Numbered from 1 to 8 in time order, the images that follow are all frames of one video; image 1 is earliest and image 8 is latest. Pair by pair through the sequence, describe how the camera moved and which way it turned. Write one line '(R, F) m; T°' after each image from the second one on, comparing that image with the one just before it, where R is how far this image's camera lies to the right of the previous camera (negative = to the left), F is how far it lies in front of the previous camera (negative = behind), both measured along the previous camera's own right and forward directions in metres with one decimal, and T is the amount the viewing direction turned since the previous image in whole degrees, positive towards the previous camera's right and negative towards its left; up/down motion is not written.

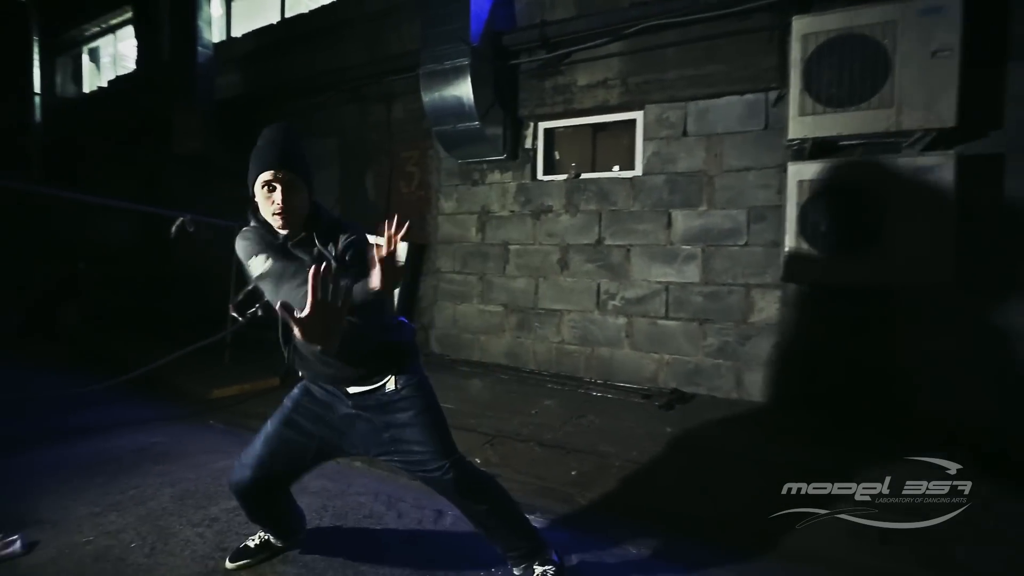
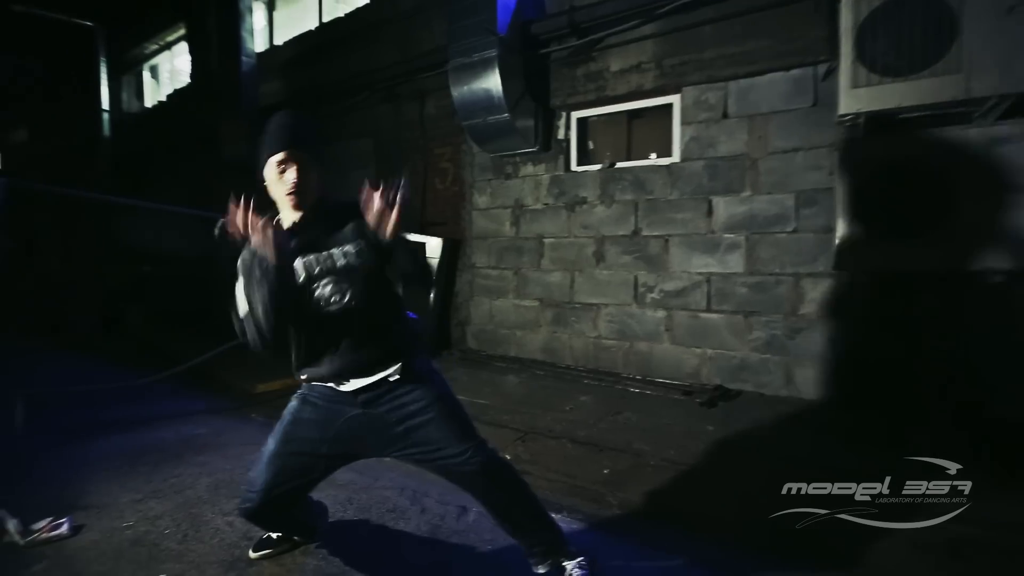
(+0.1, +0.1) m; -5°
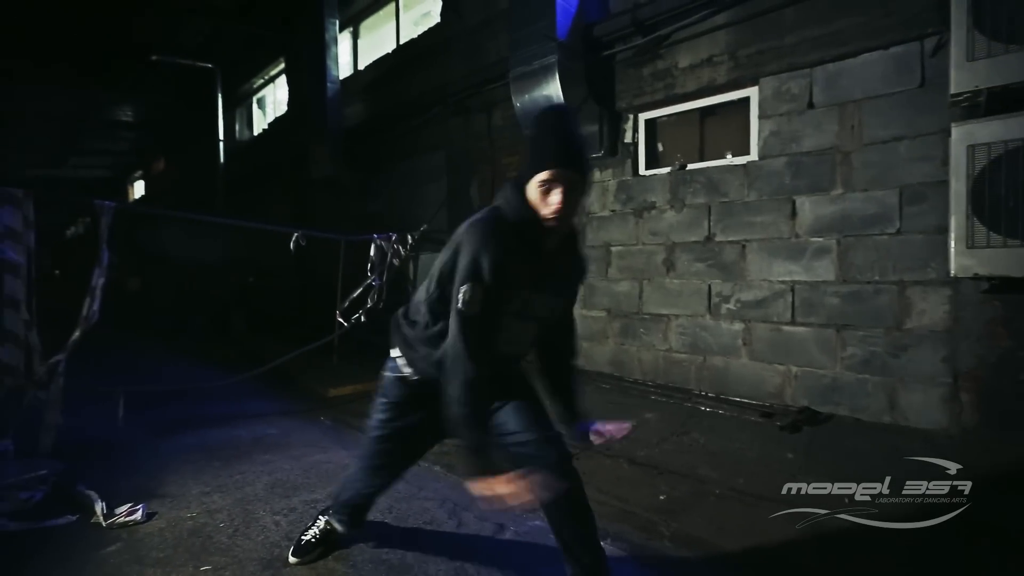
(+0.2, +0.1) m; -10°
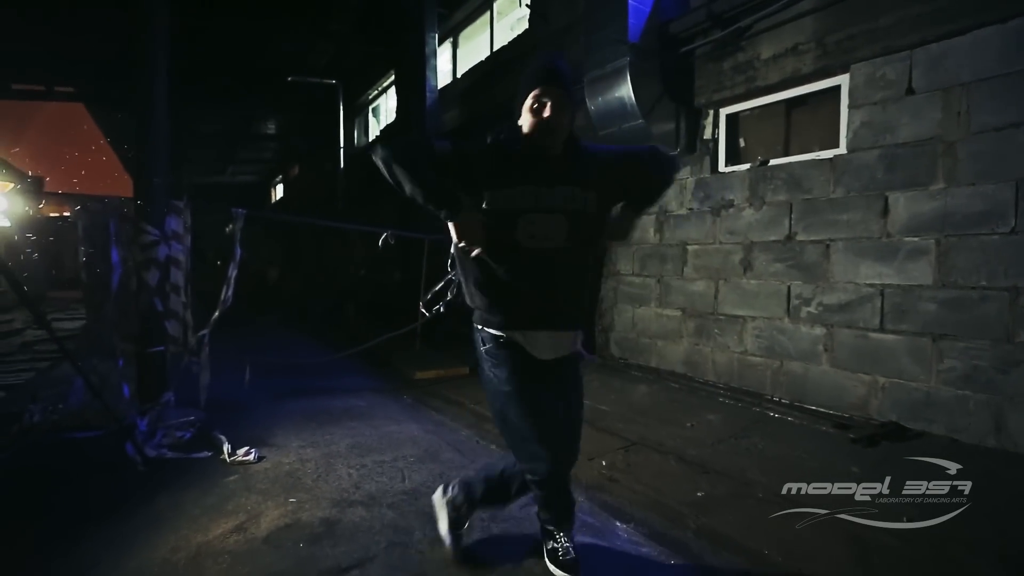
(+0.4, -0.2) m; -12°
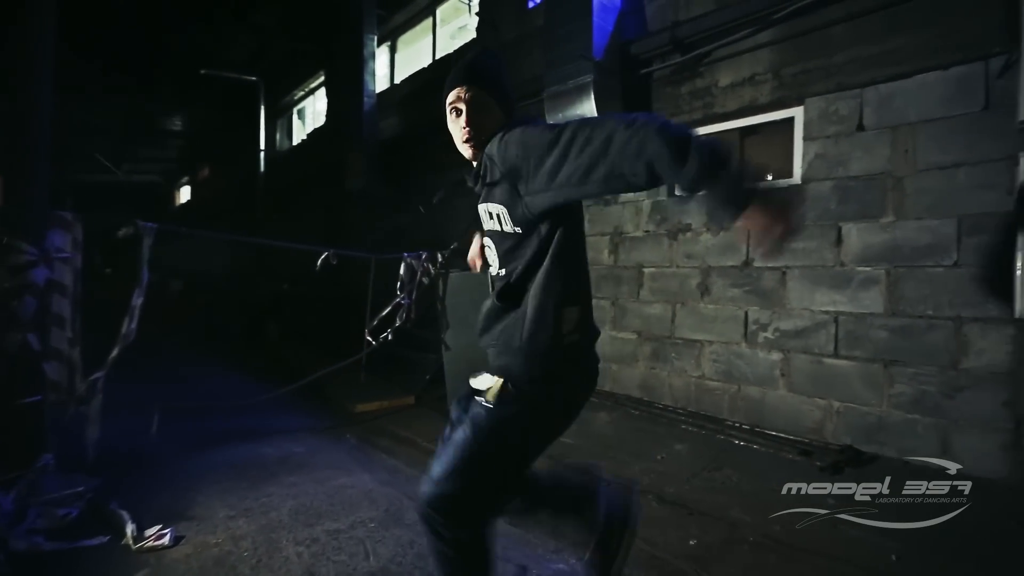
(-0.3, +0.3) m; +9°
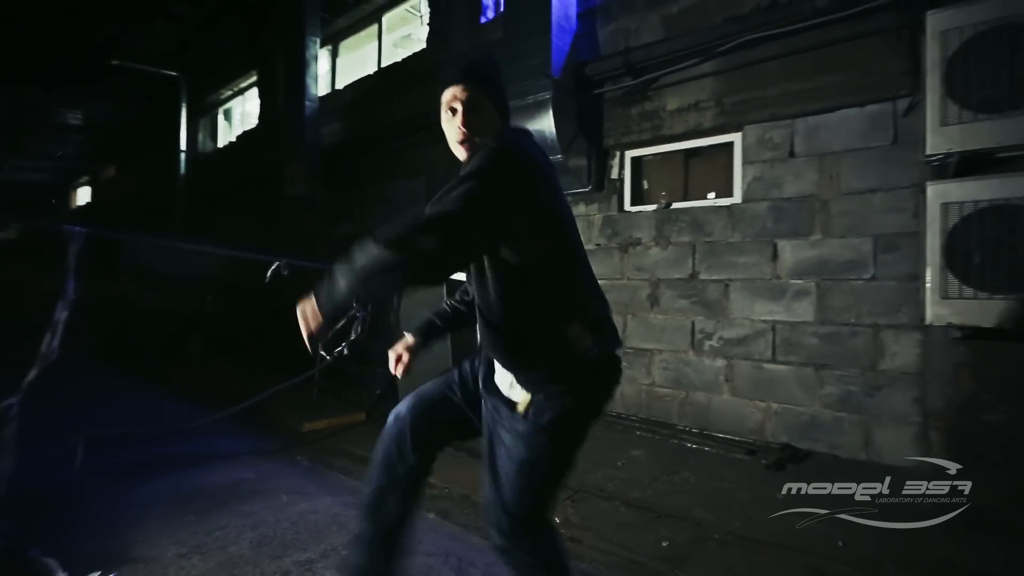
(-0.3, 0.0) m; +8°
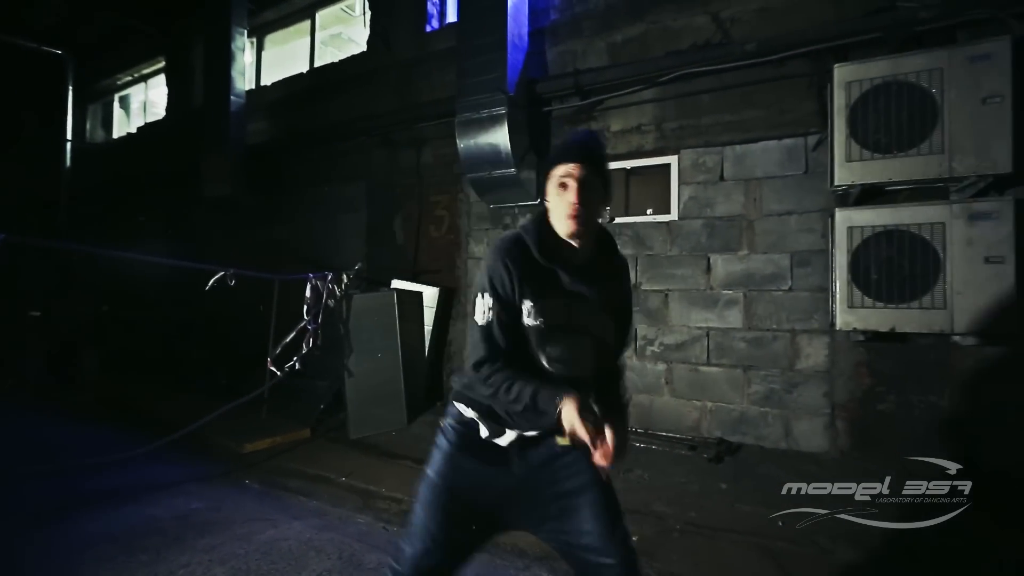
(-0.4, 0.0) m; +10°
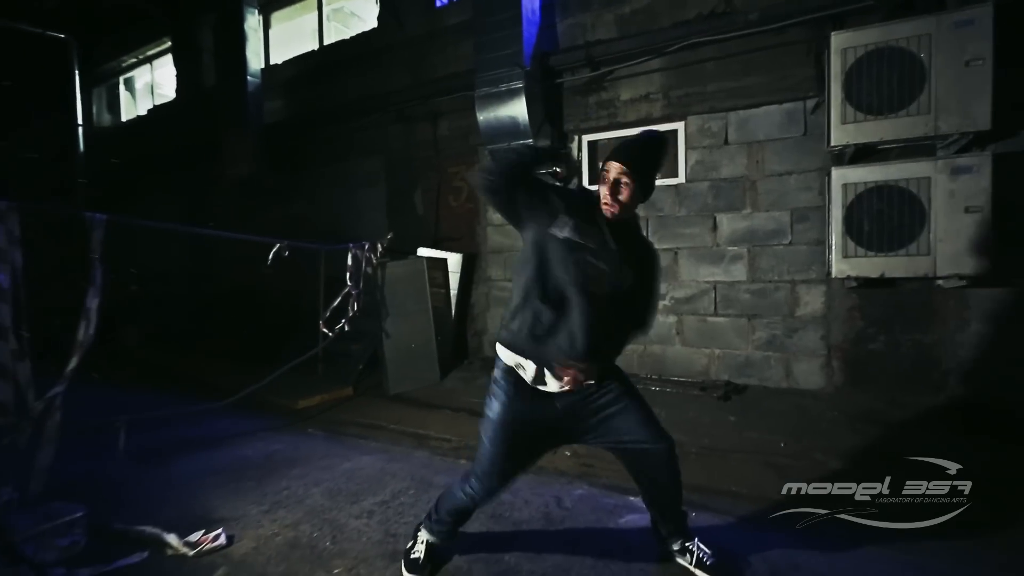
(-0.3, -0.4) m; 0°
